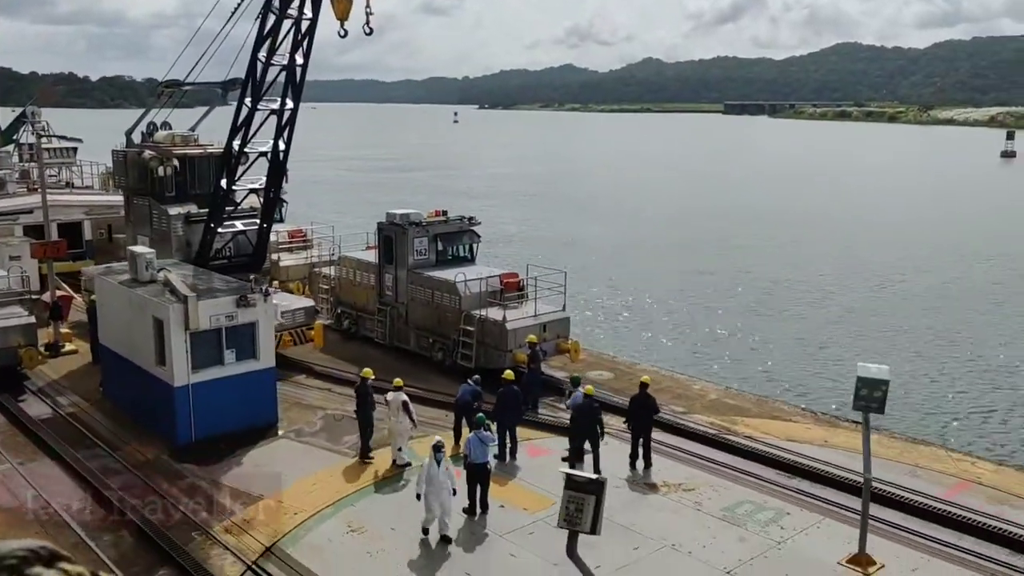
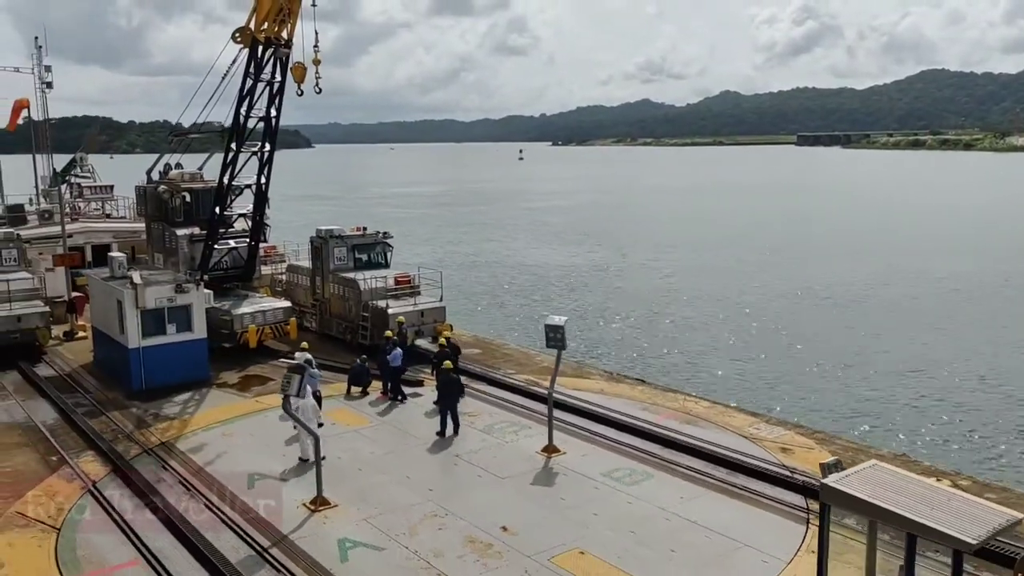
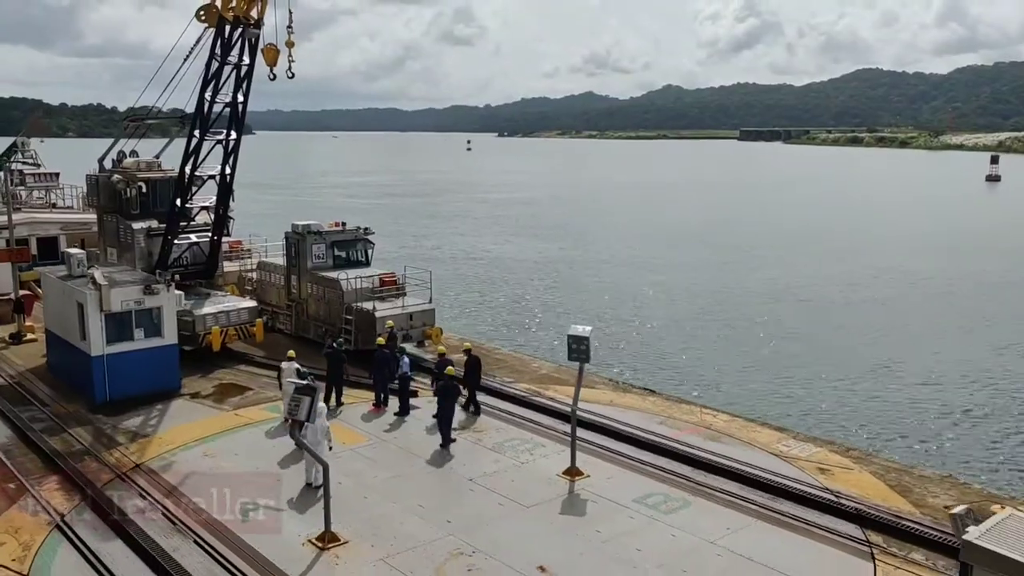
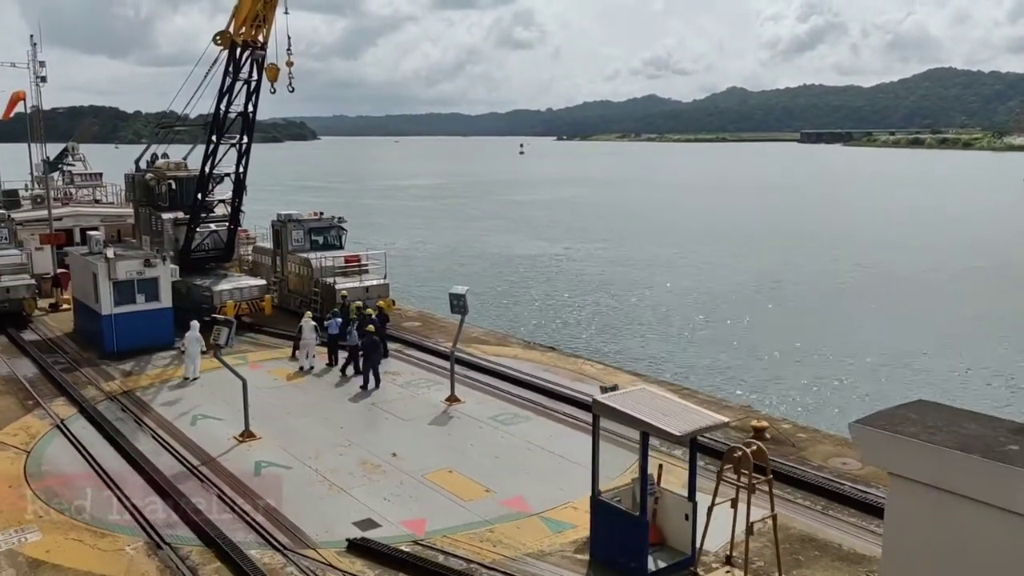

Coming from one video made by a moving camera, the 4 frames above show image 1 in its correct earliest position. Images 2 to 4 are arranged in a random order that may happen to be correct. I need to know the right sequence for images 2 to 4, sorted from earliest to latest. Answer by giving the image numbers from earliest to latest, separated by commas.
3, 2, 4
